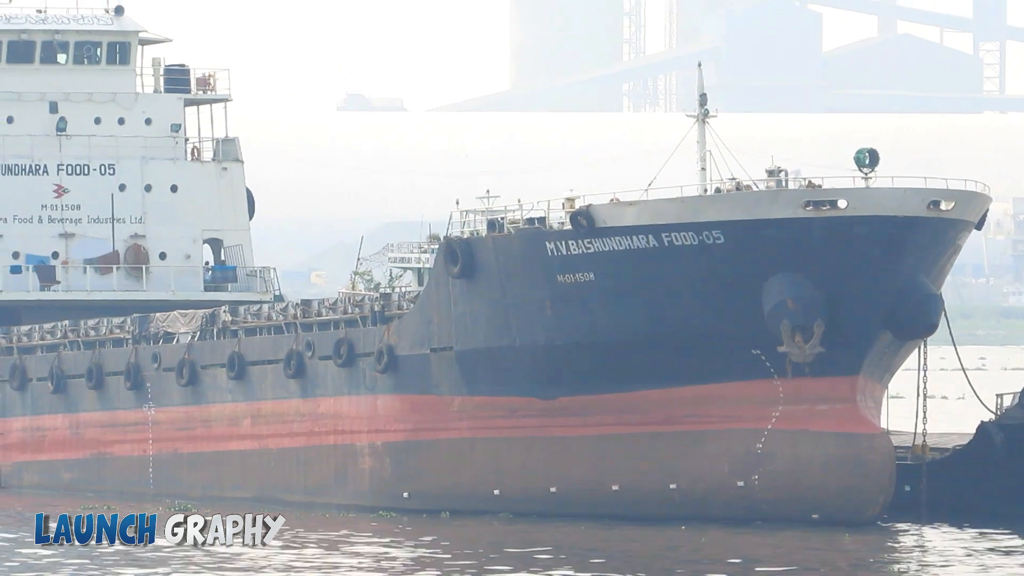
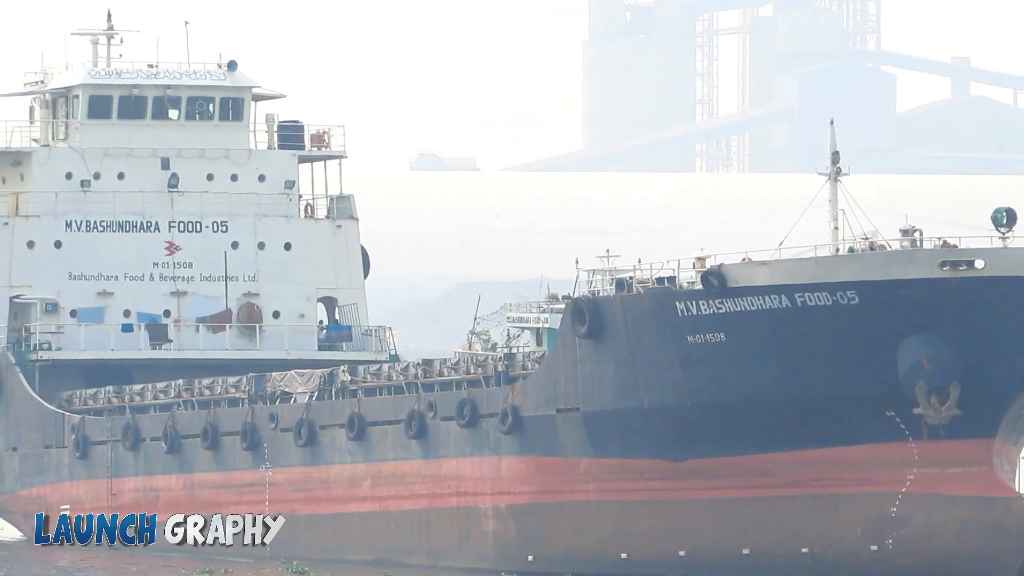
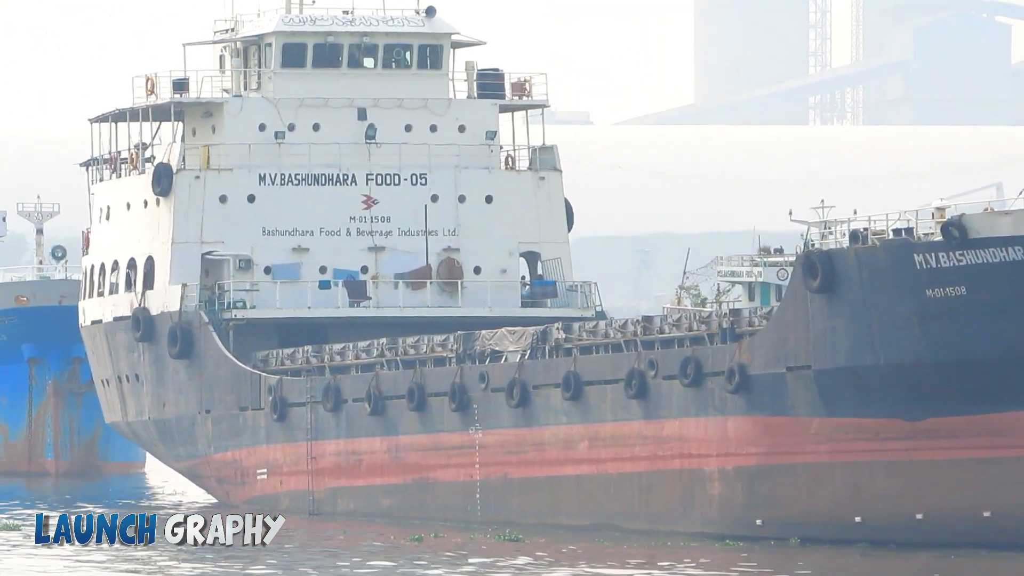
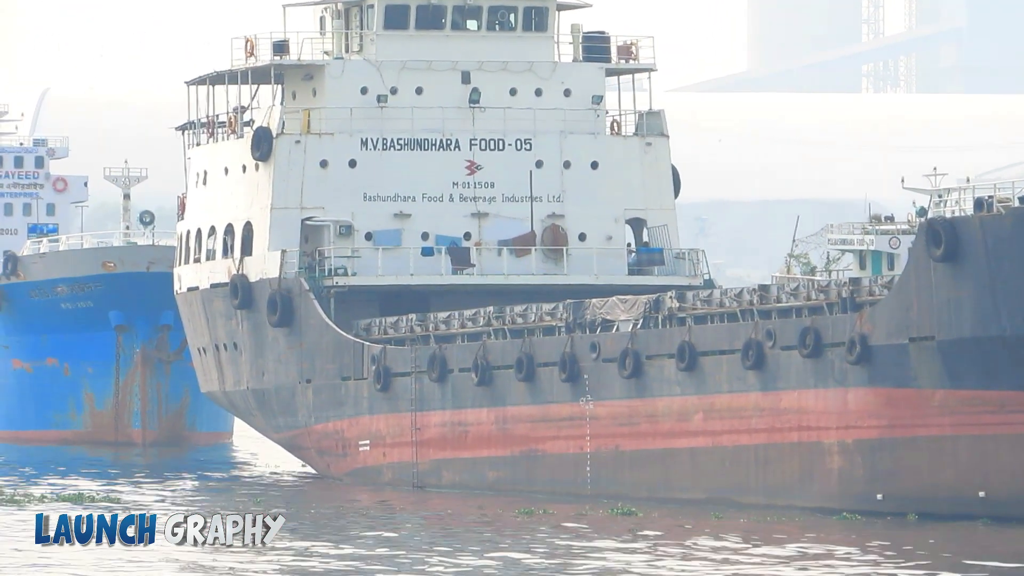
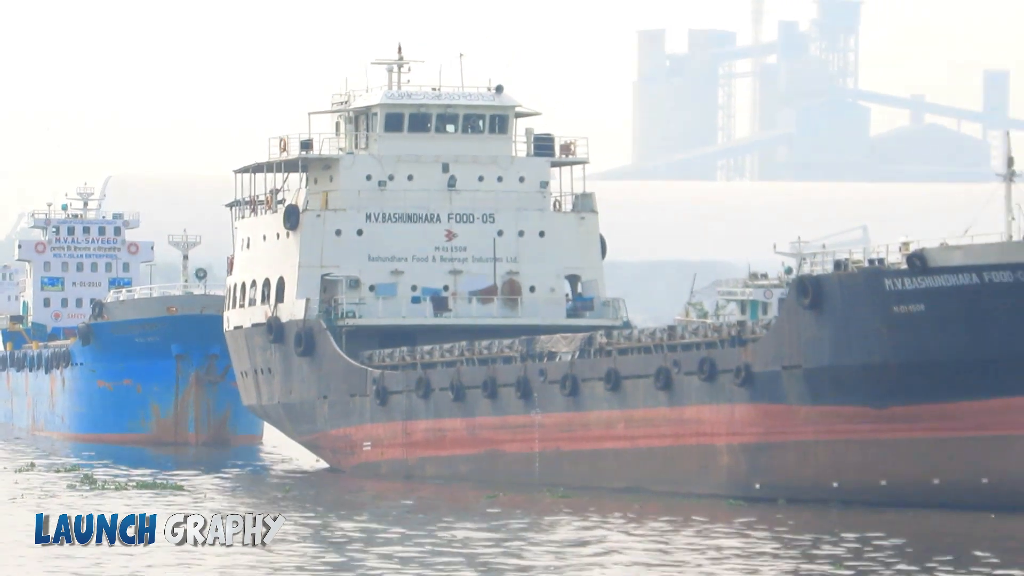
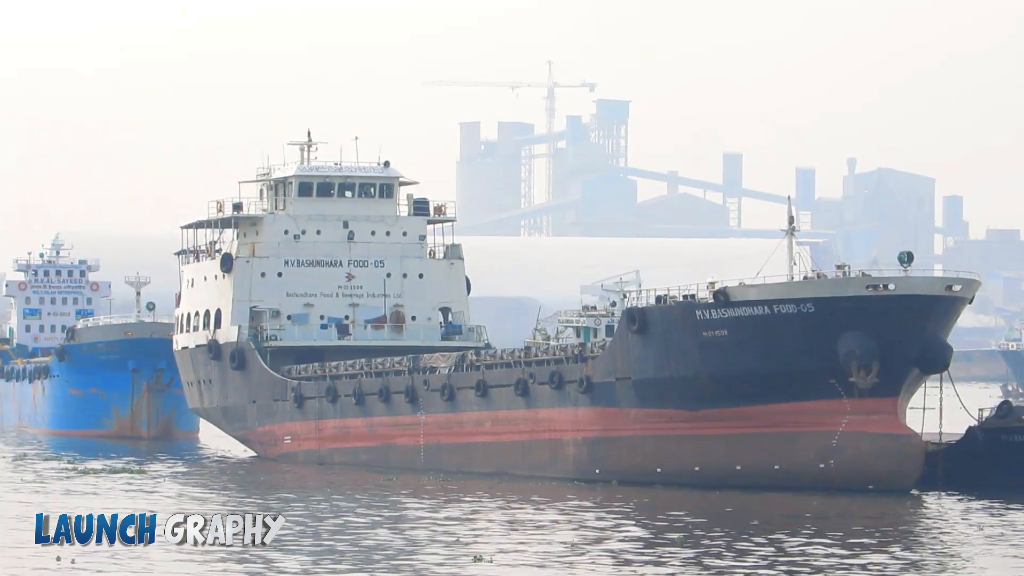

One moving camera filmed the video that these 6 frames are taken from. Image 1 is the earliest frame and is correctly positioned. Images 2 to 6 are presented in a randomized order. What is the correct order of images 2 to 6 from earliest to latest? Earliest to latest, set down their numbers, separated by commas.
2, 3, 4, 5, 6
